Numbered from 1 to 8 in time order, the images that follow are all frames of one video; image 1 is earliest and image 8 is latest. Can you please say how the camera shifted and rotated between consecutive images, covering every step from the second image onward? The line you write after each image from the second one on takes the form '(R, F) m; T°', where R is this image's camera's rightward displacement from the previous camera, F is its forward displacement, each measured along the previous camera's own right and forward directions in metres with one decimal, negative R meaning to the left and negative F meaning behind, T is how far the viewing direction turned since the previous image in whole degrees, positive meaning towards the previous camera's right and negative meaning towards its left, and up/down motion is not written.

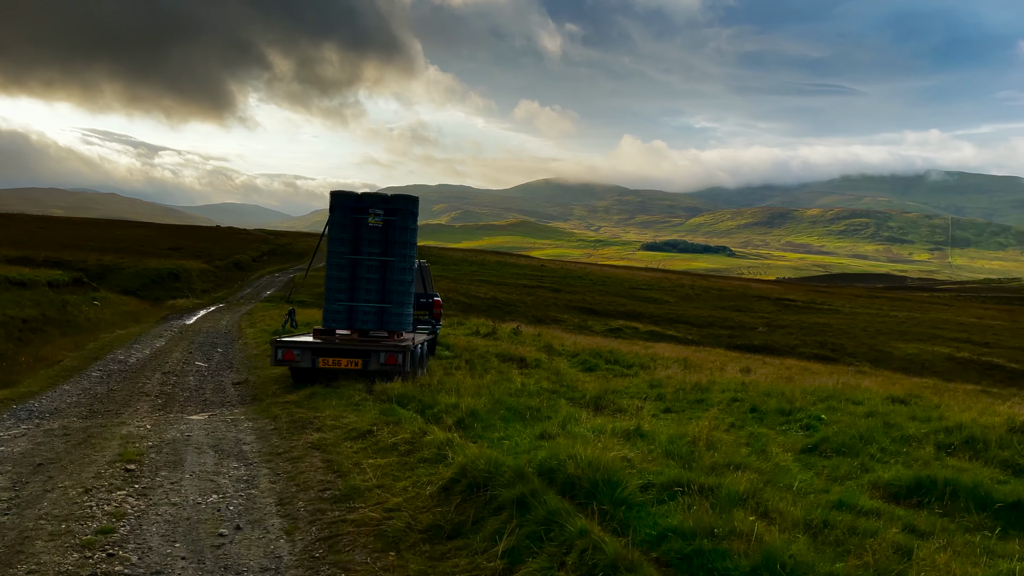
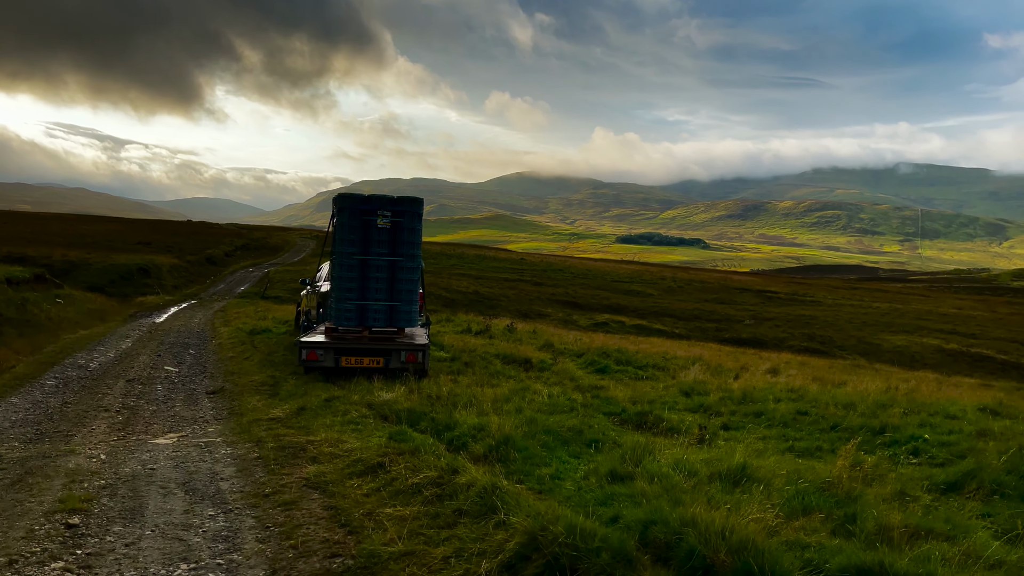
(-0.6, +1.8) m; +2°
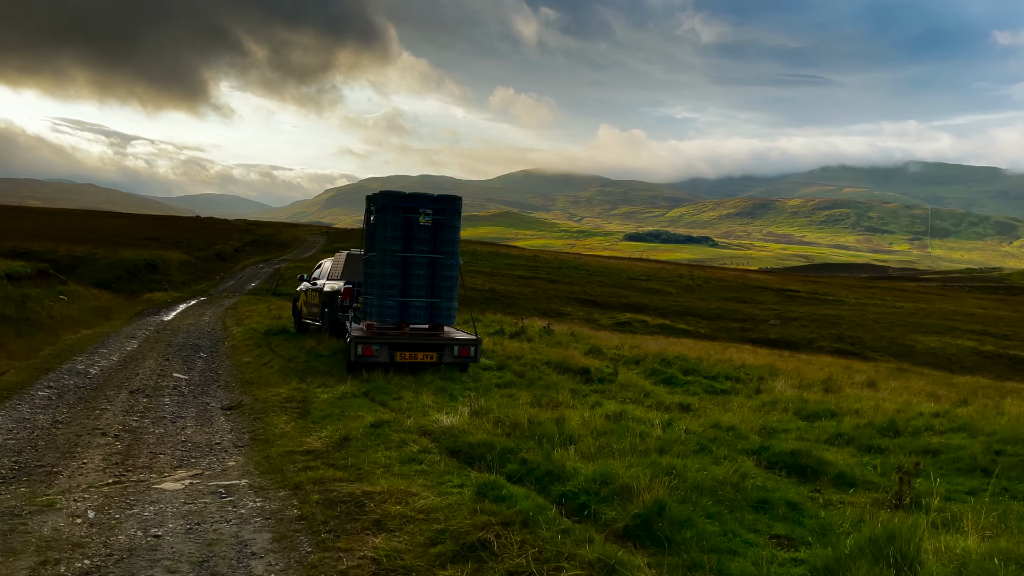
(-0.9, +2.2) m; 0°
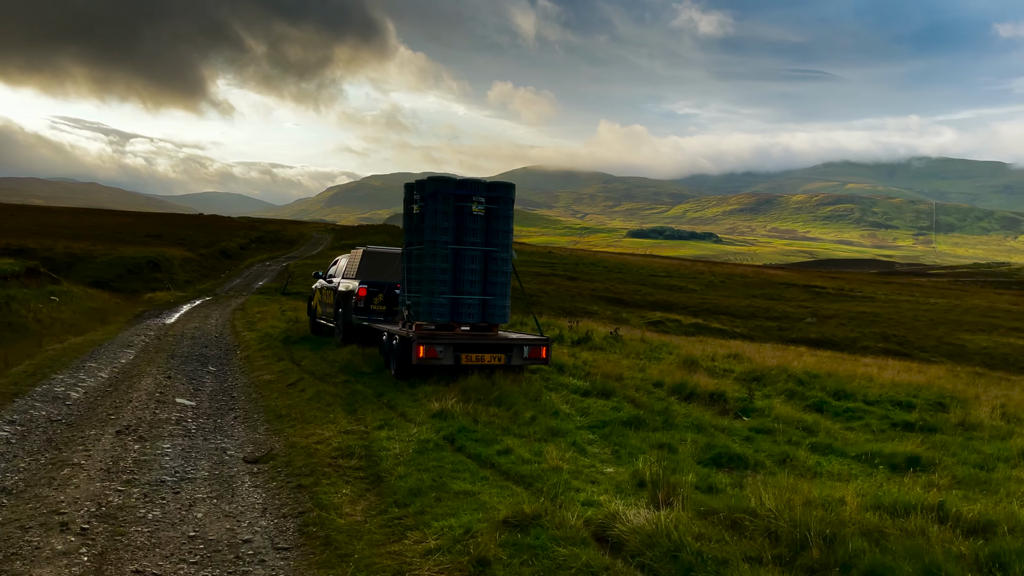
(-1.5, +3.7) m; 0°
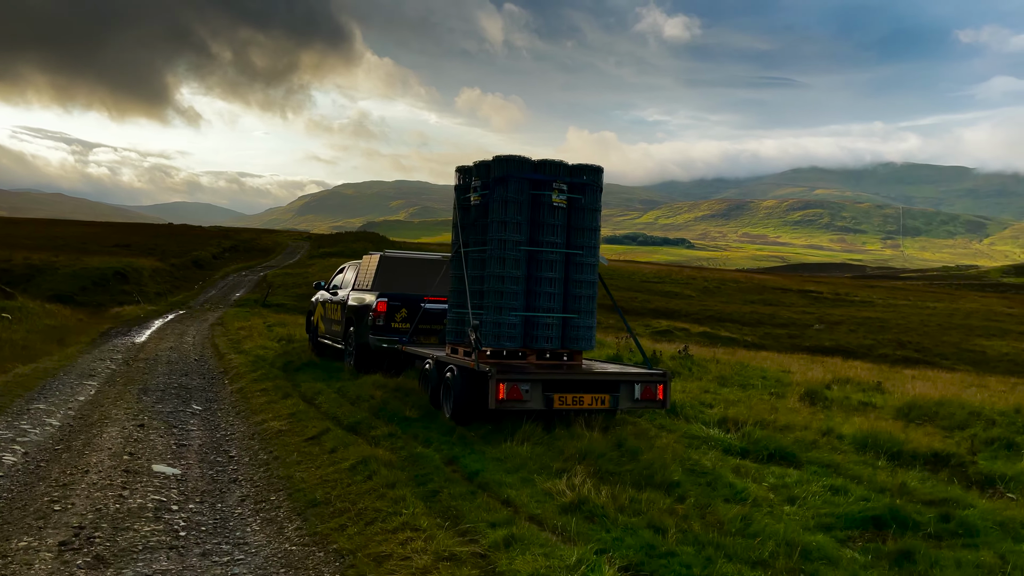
(-1.6, +3.8) m; +2°
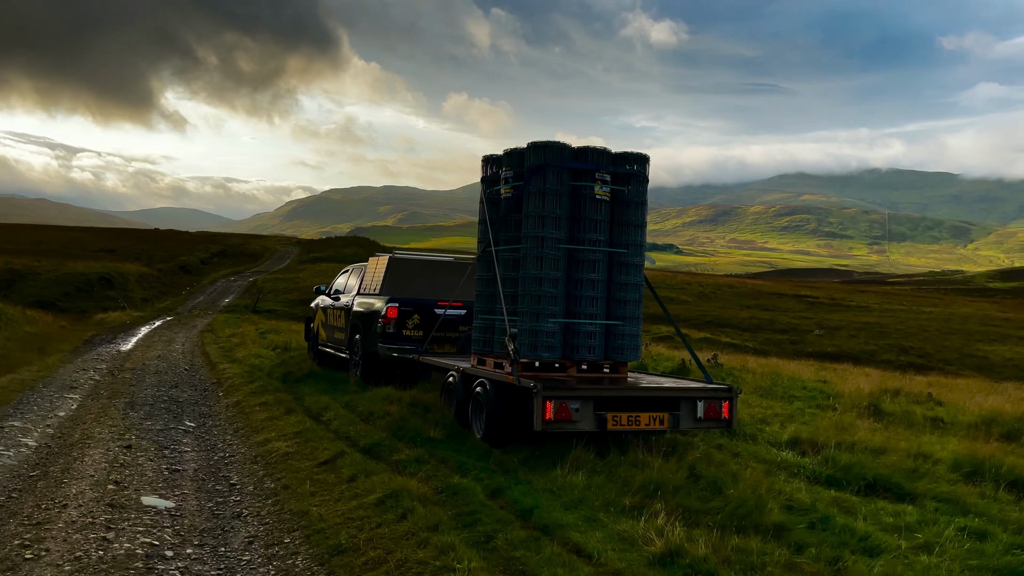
(-0.6, +1.3) m; +1°
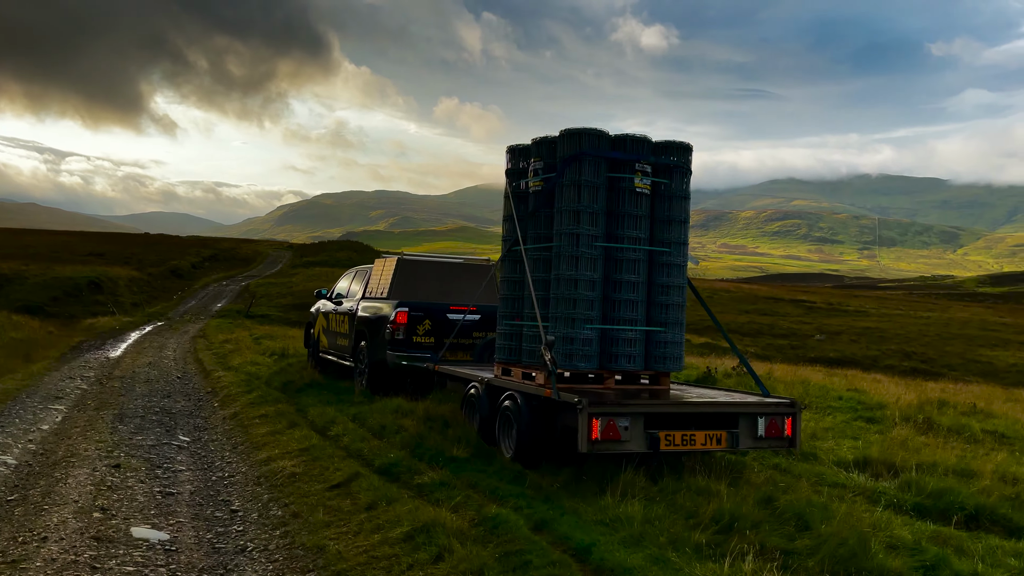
(-0.4, +0.9) m; +1°
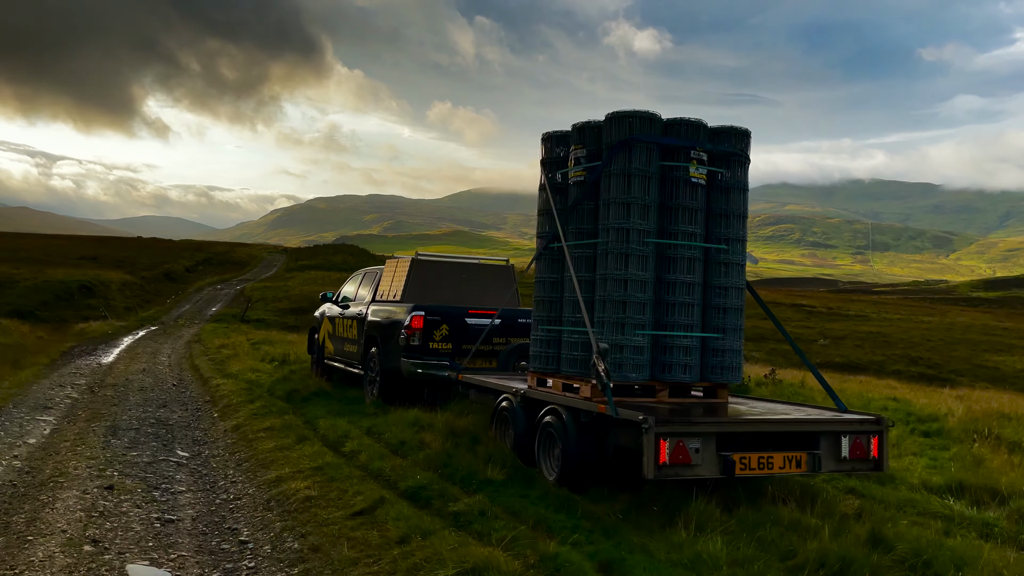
(-0.5, +0.9) m; 0°
